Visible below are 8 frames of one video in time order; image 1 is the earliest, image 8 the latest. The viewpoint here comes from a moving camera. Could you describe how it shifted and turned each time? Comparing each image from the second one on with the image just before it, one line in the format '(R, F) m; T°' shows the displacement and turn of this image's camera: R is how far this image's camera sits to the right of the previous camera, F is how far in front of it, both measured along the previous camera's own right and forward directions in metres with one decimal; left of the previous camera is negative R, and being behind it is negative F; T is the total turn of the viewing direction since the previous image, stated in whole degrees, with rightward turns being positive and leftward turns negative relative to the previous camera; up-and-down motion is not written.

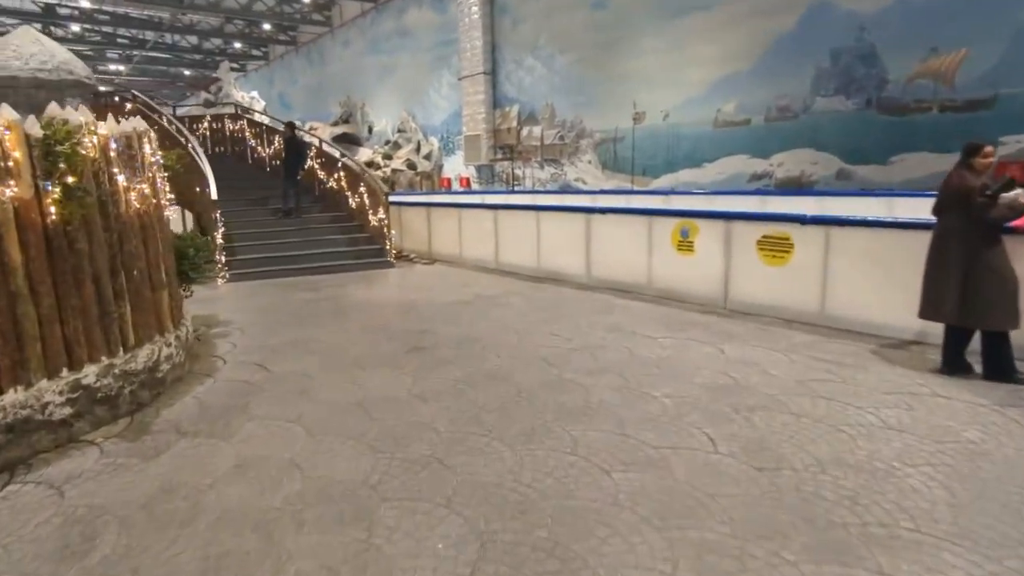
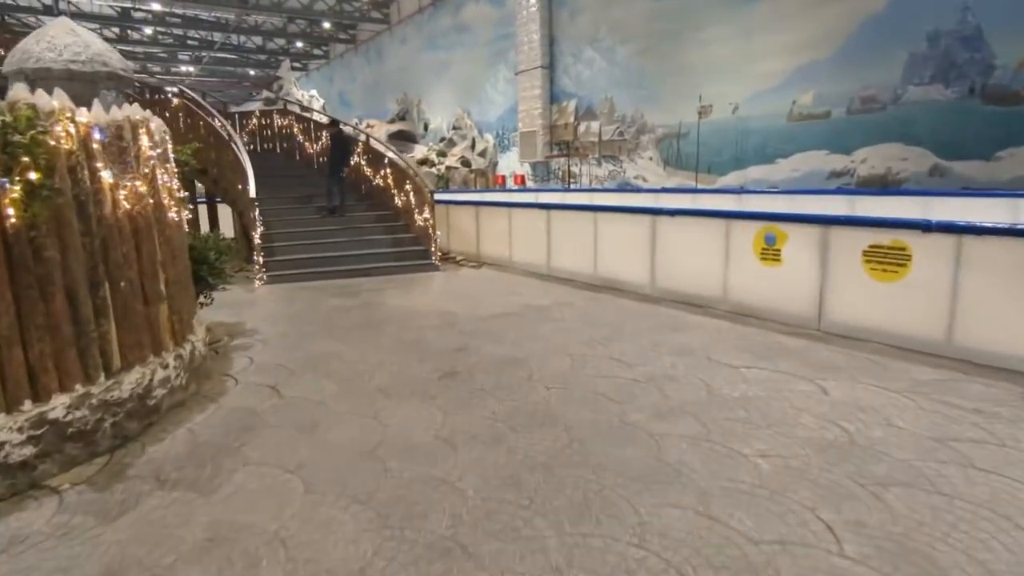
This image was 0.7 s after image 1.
(0.0, +0.7) m; -5°
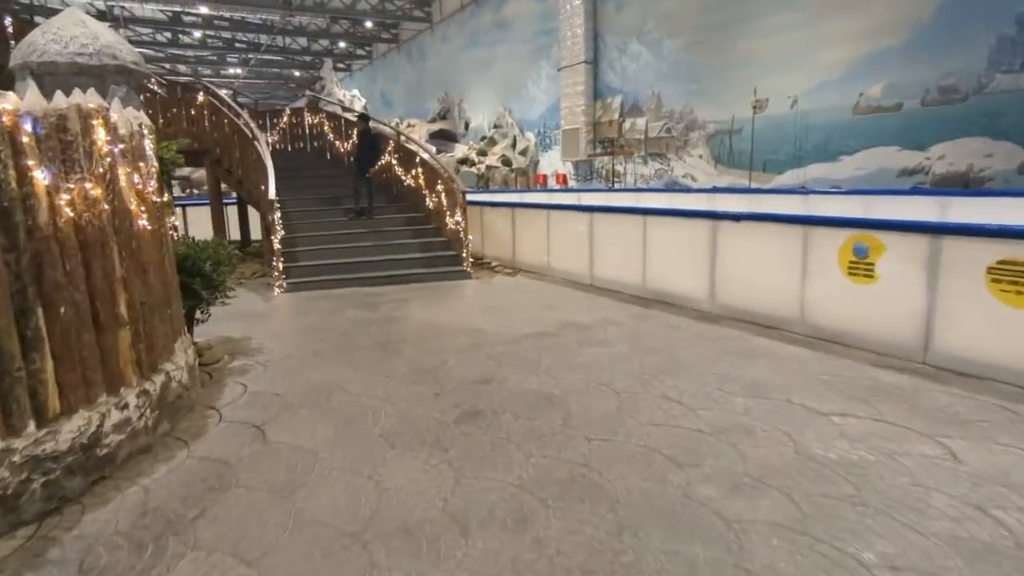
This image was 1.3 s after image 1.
(0.0, +0.7) m; -4°
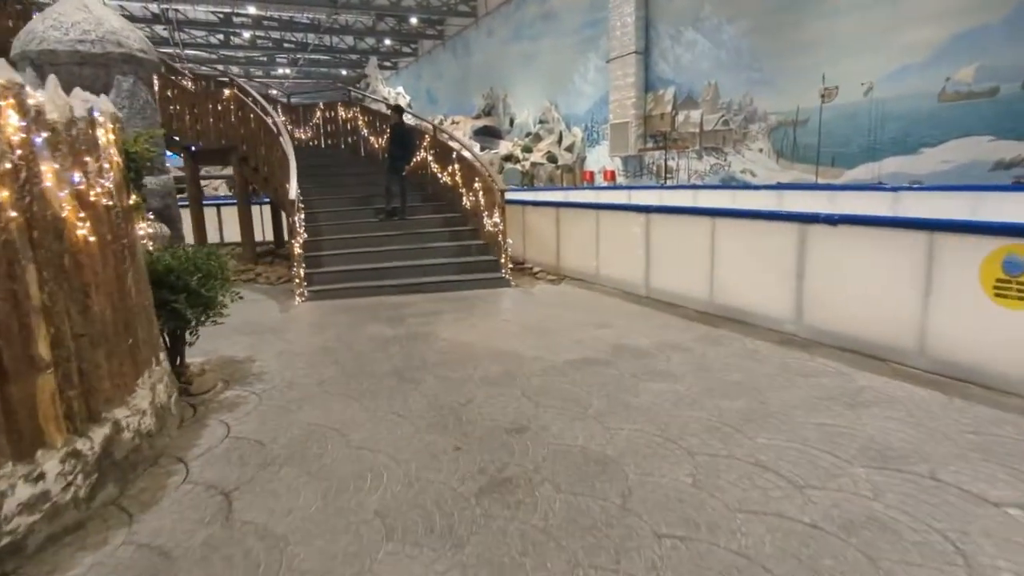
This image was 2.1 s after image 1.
(0.0, +0.8) m; -4°
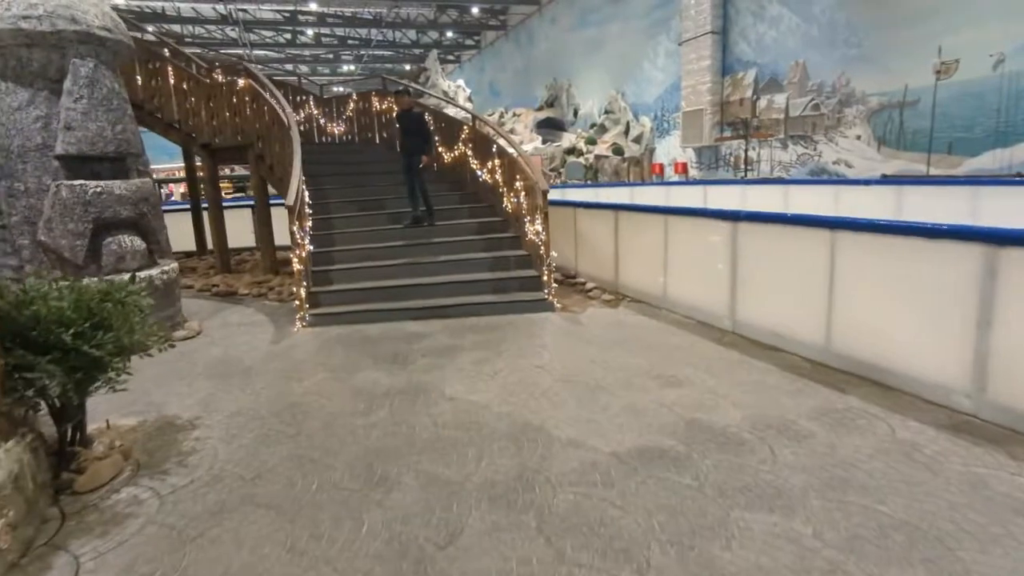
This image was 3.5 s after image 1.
(+0.2, +1.3) m; -6°
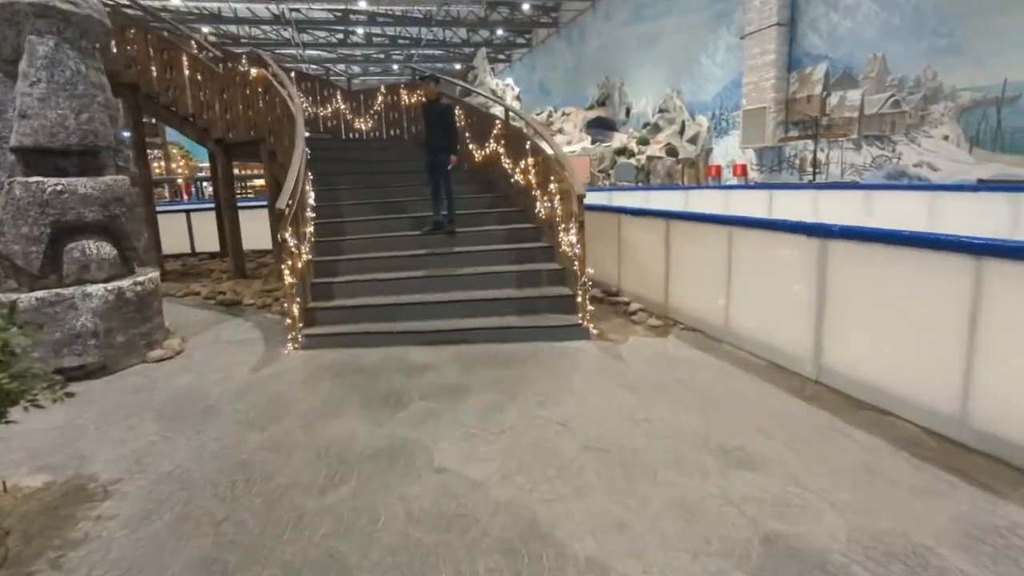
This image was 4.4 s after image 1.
(+0.2, +0.9) m; -5°
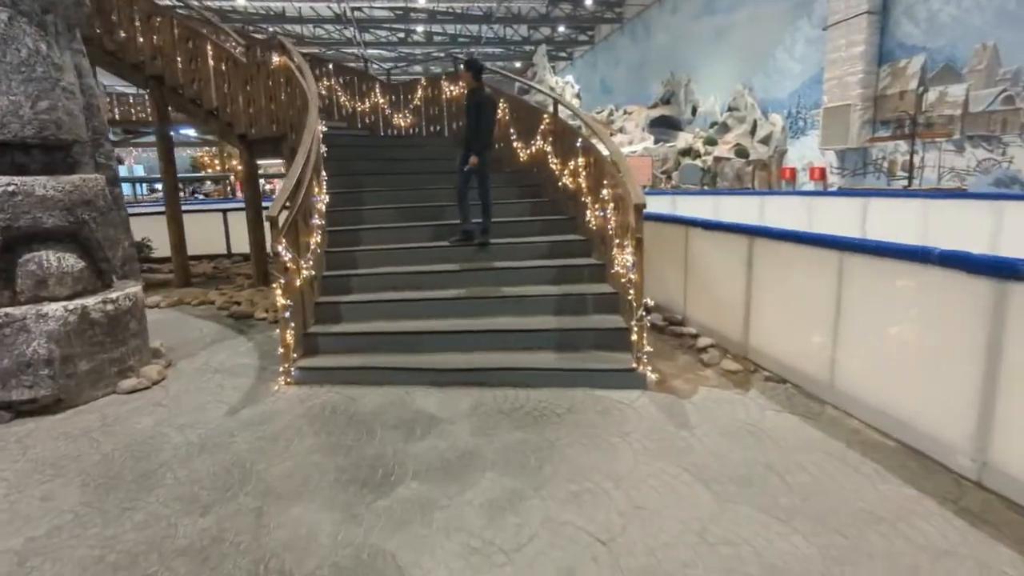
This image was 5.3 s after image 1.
(+0.1, +0.9) m; -5°
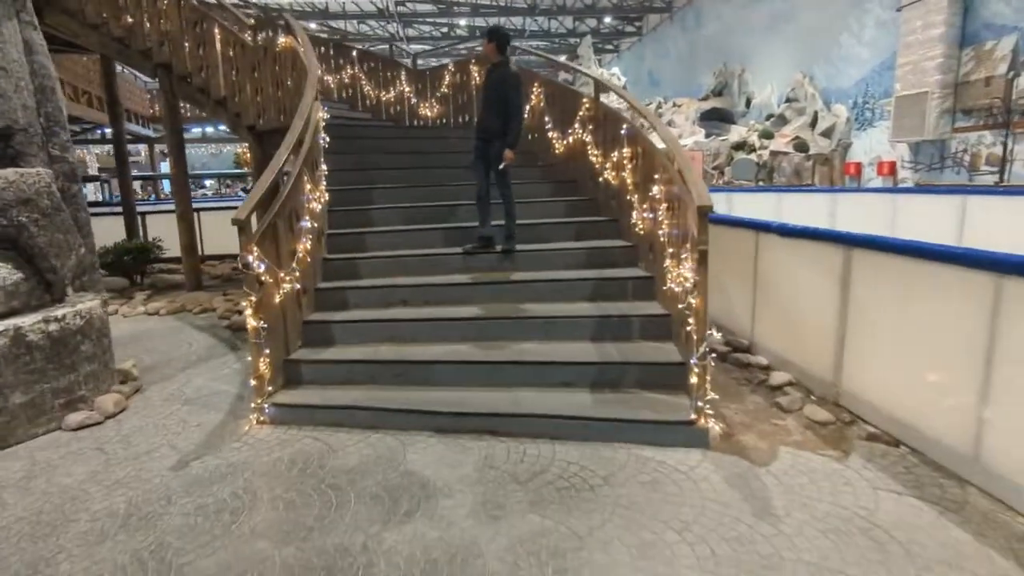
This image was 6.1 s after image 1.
(+0.1, +0.8) m; -4°
